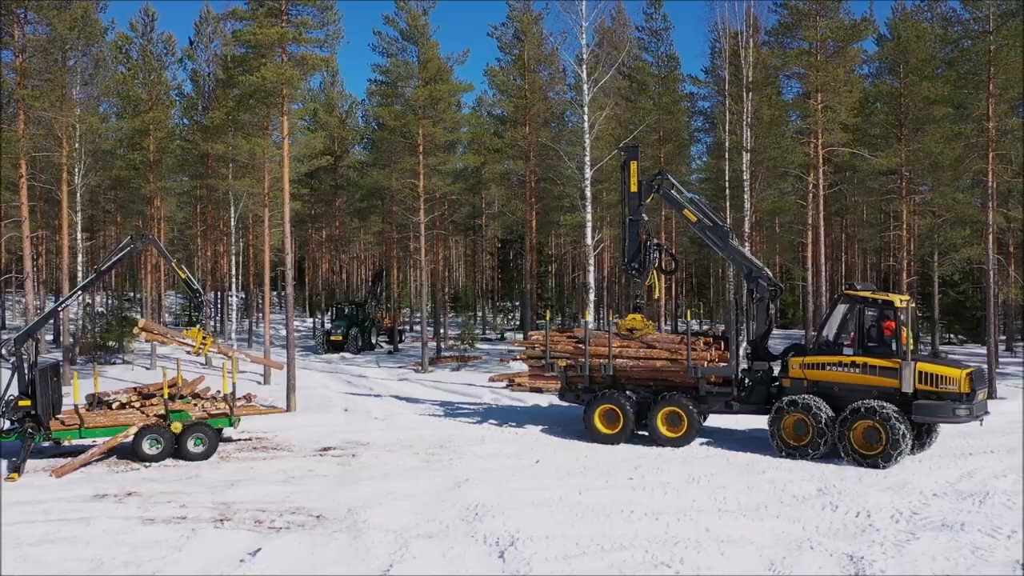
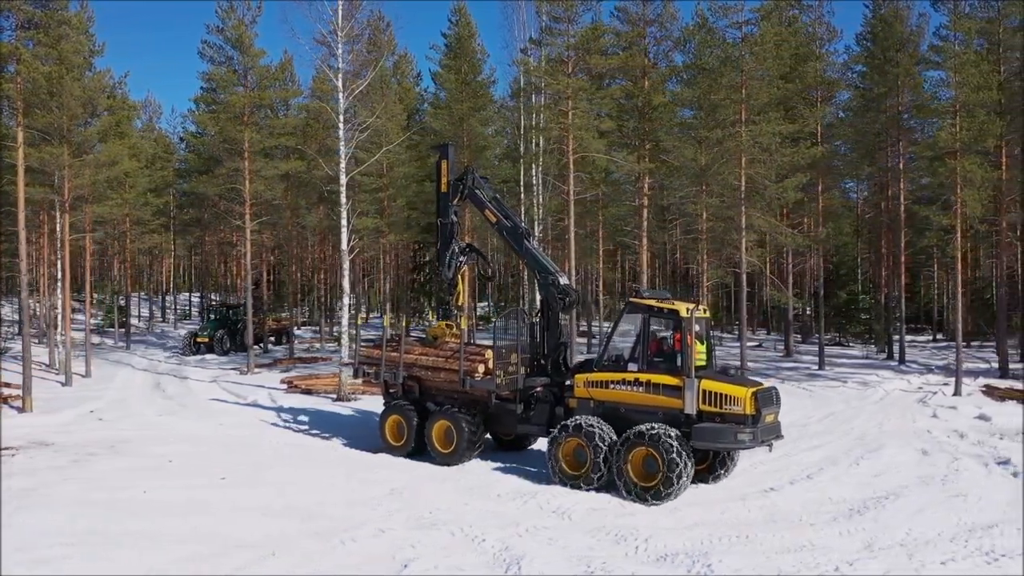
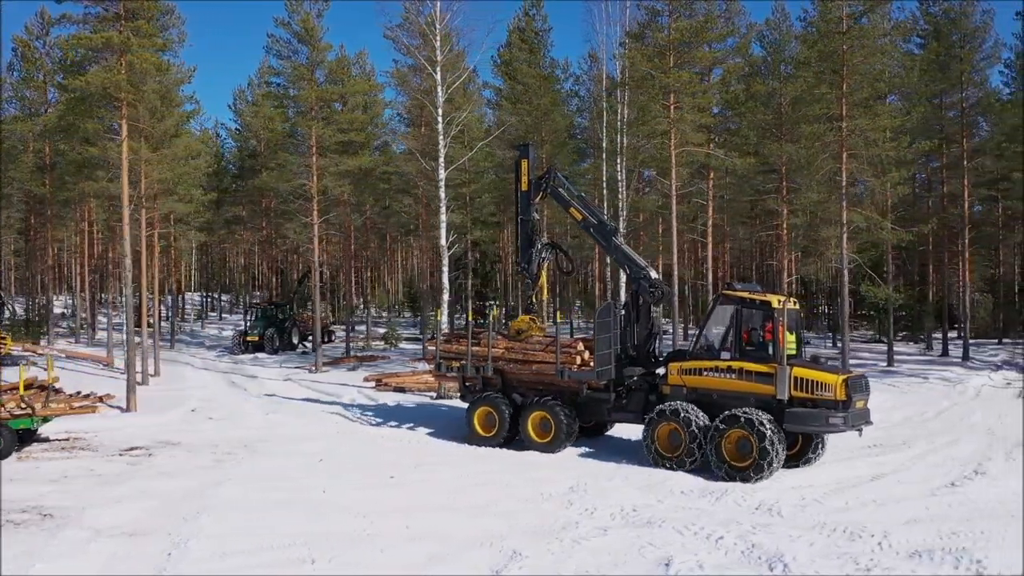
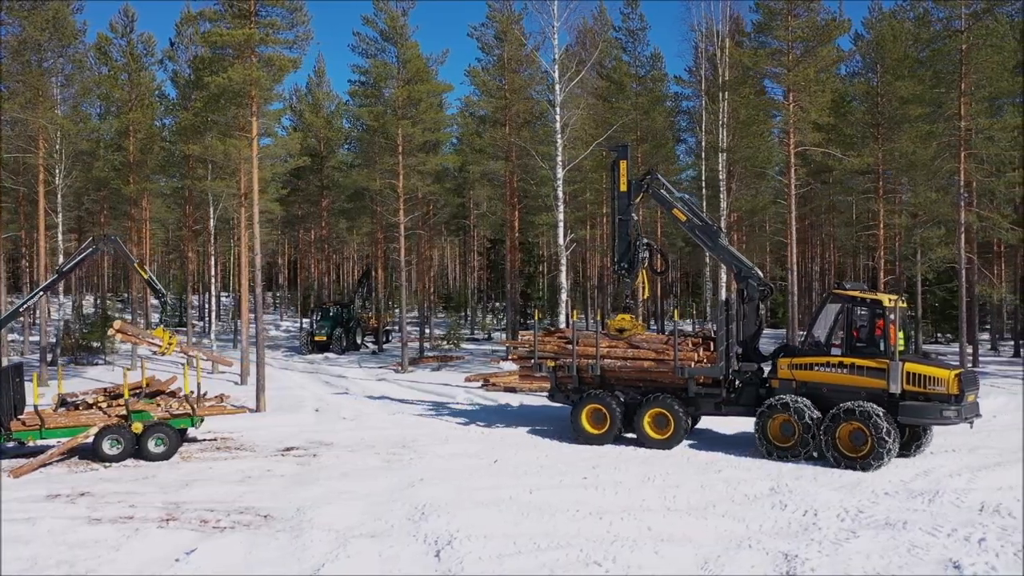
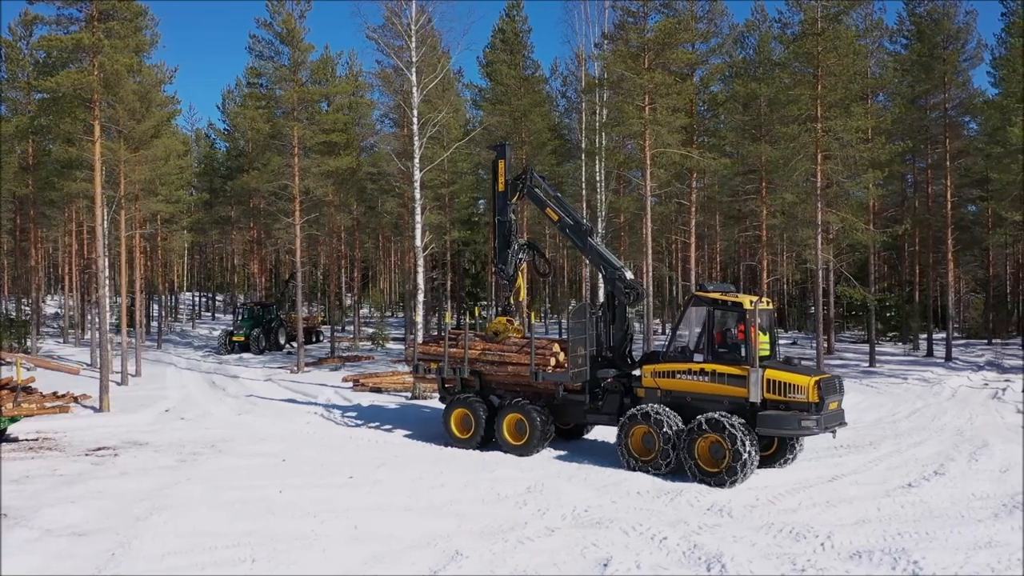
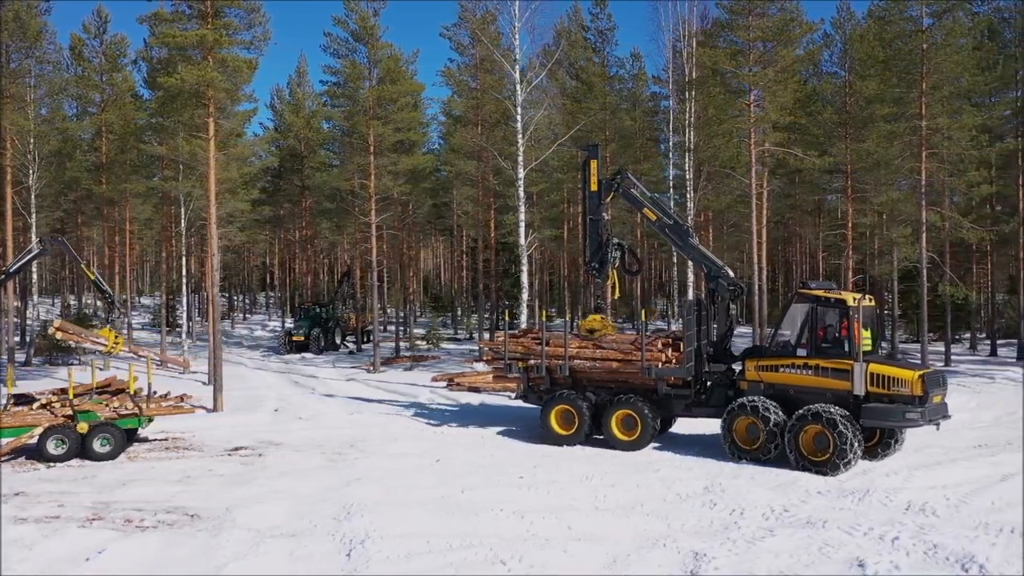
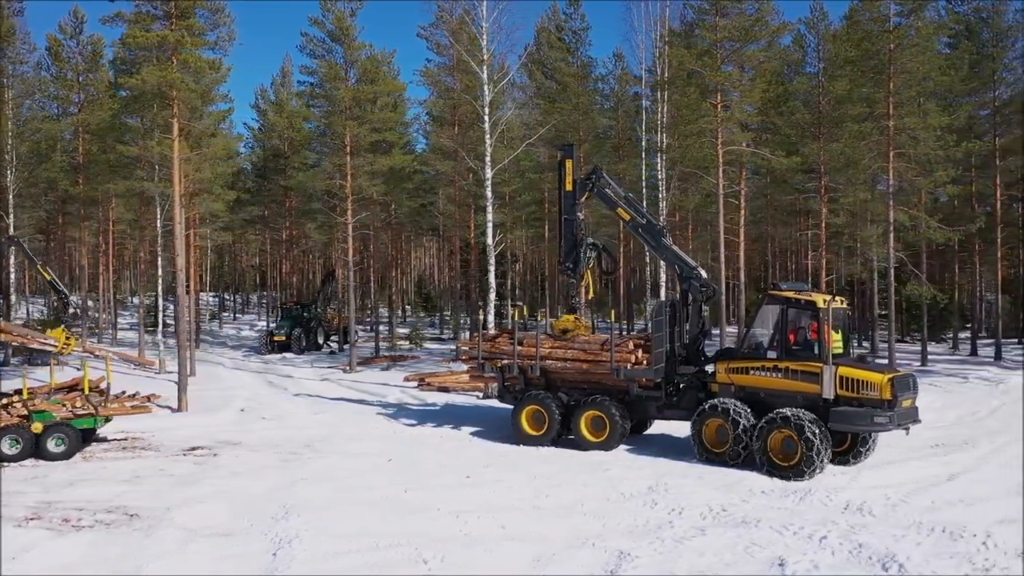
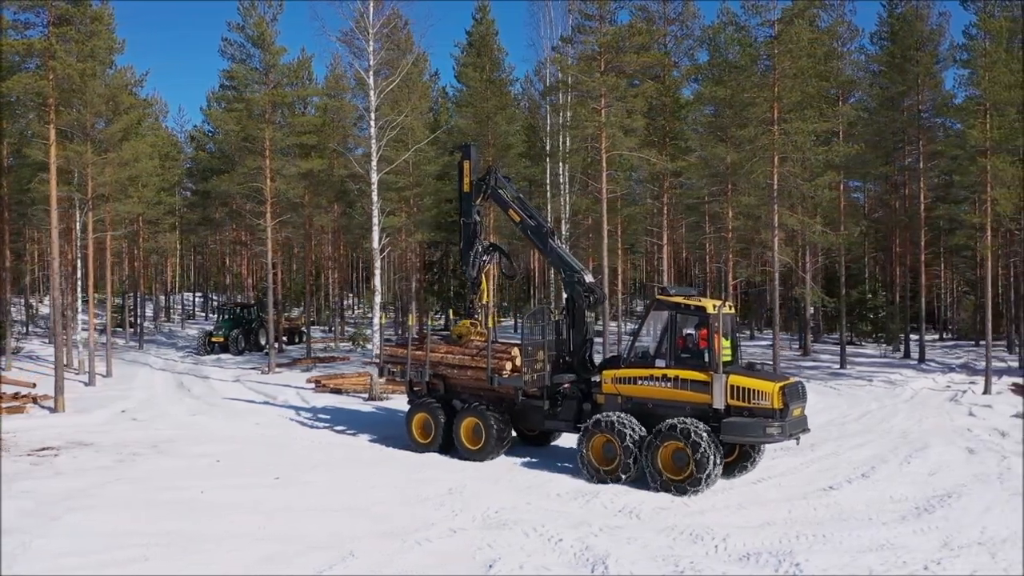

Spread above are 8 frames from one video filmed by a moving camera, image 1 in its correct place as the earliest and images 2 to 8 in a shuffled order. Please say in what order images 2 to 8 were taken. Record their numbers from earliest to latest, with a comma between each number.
4, 6, 7, 3, 5, 8, 2
